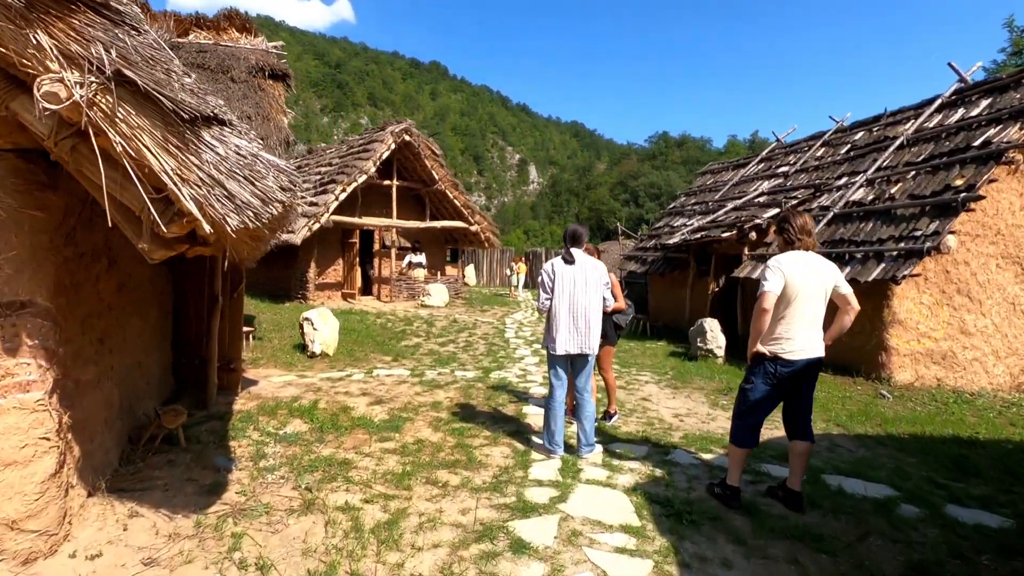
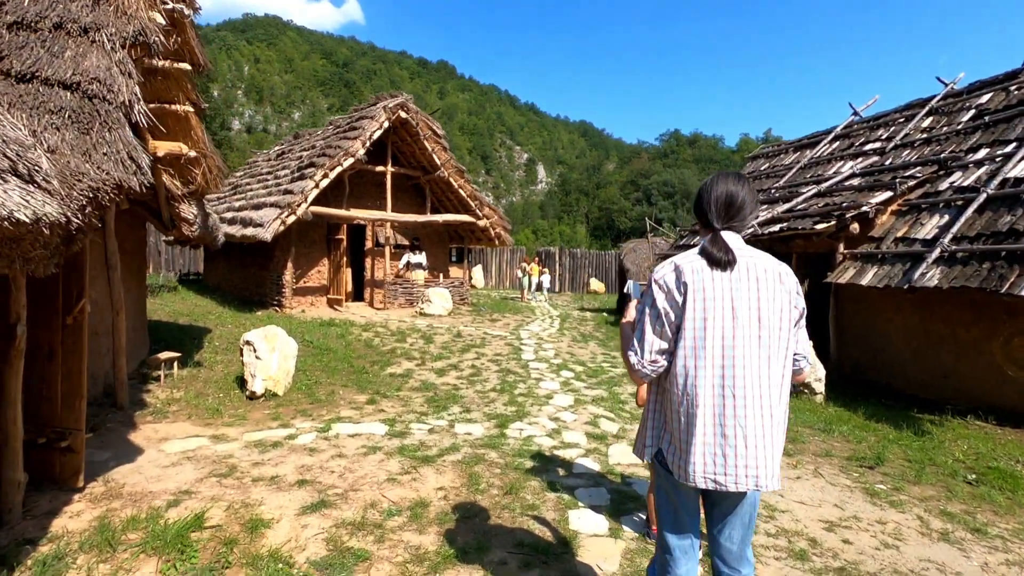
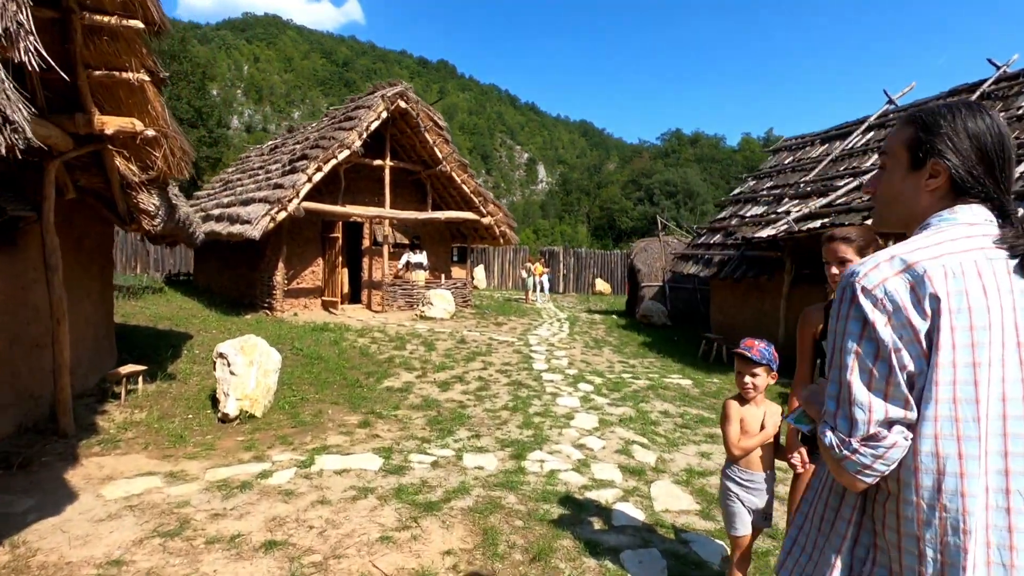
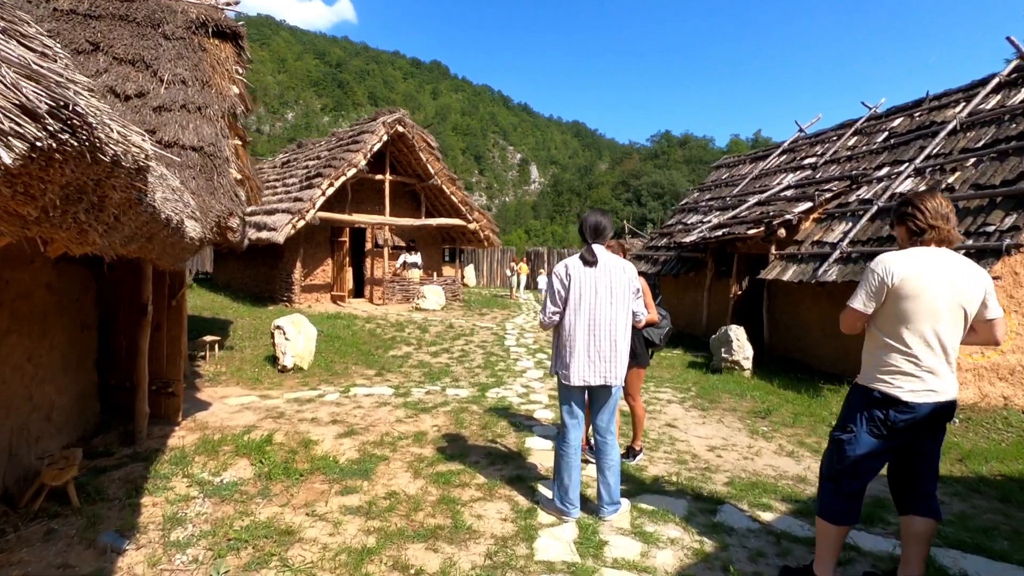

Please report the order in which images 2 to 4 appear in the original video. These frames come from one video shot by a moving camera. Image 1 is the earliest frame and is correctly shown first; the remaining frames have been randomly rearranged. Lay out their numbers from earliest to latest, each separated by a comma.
4, 2, 3
